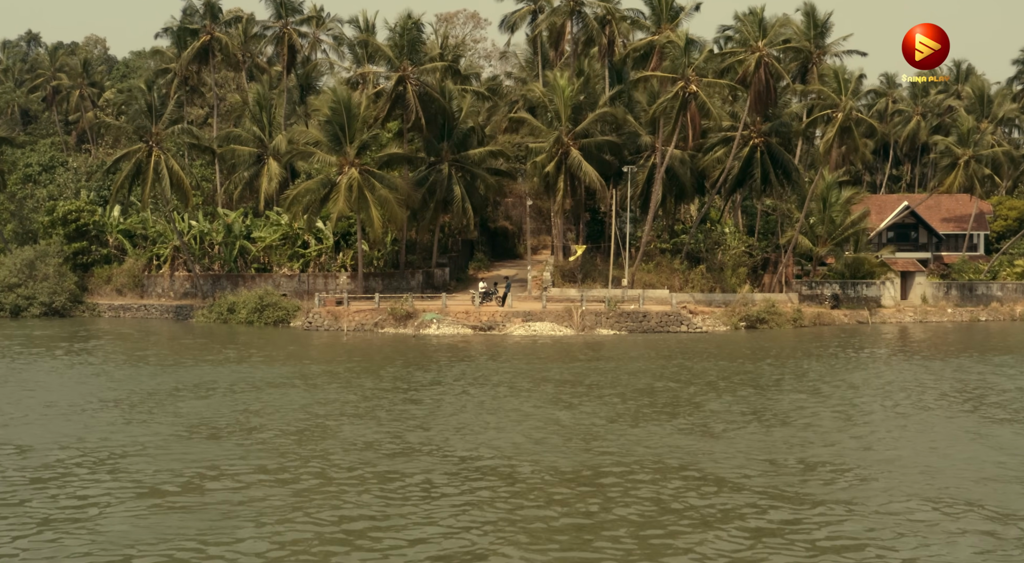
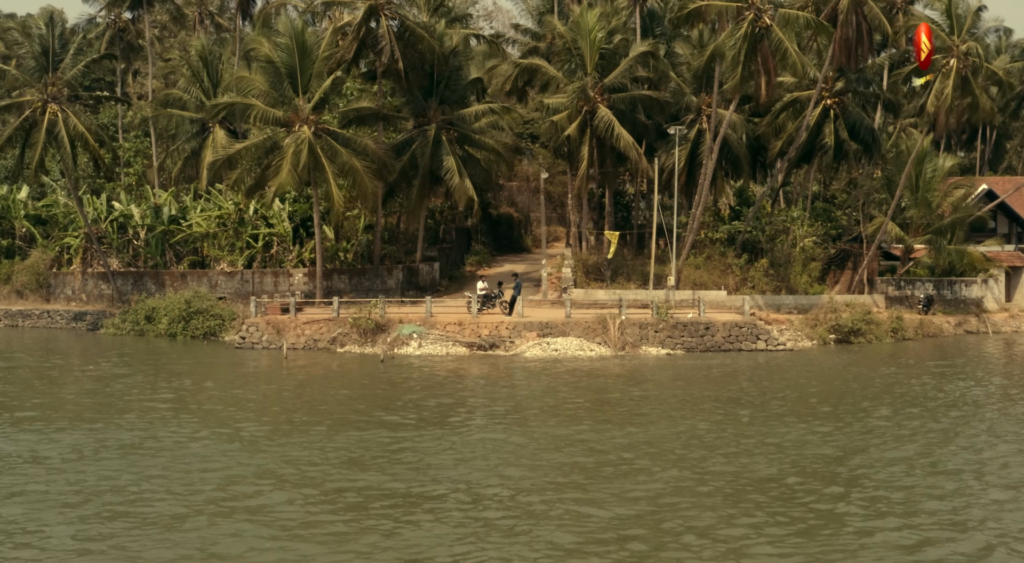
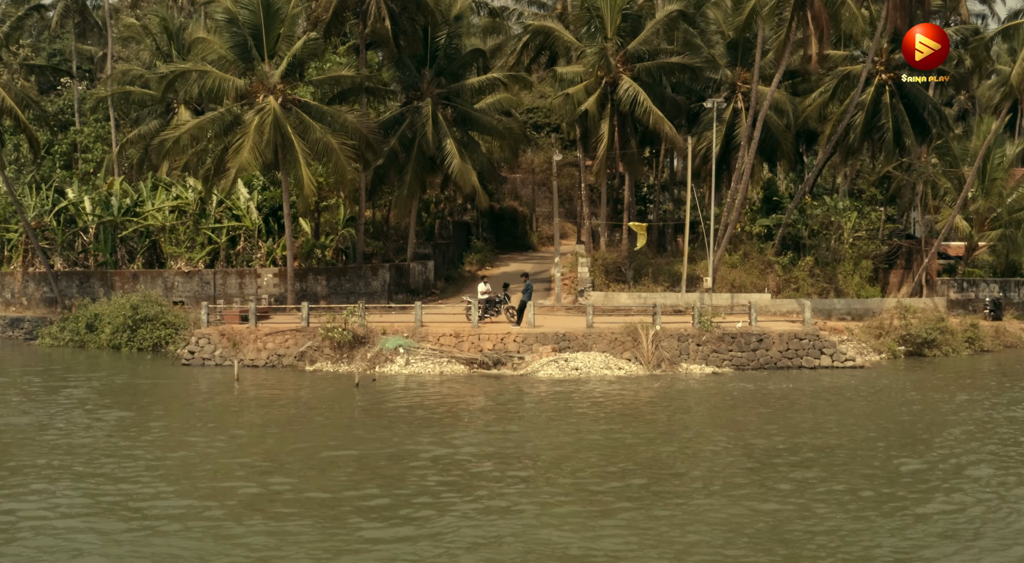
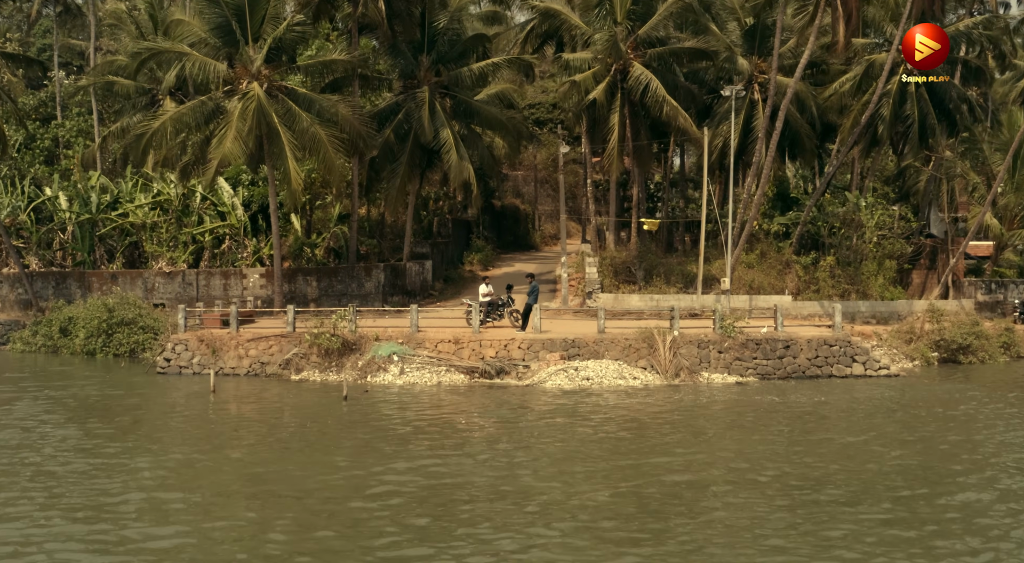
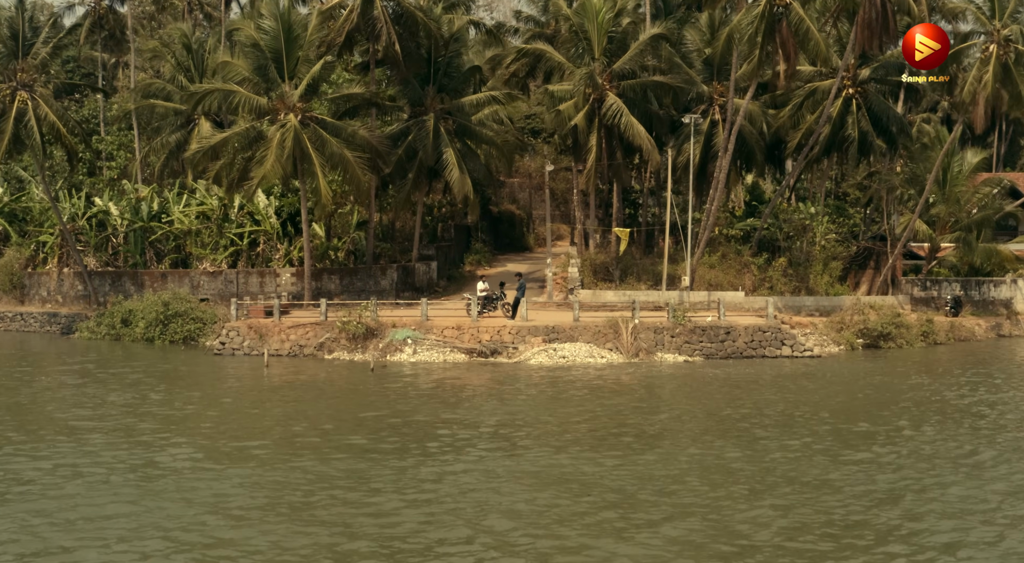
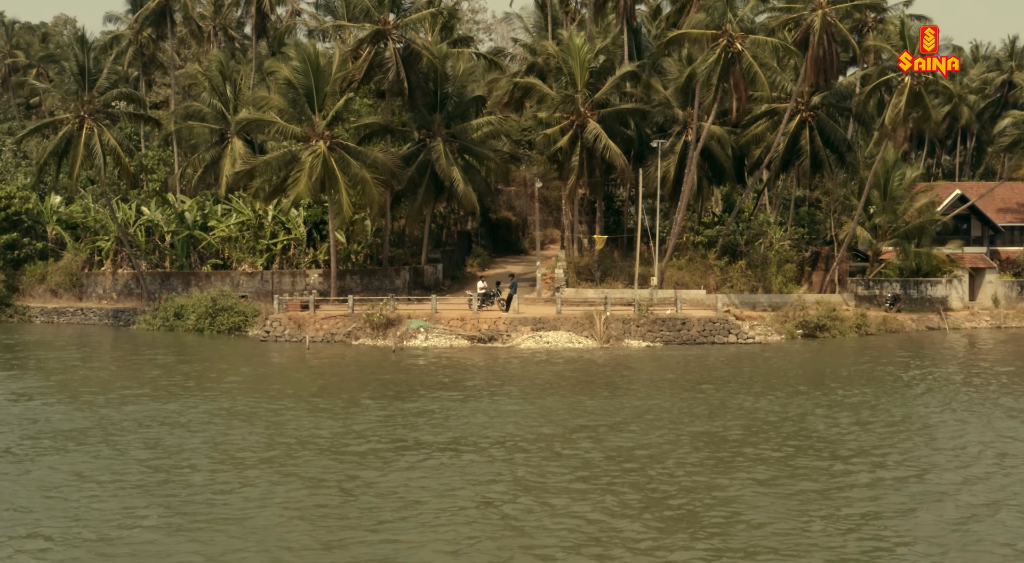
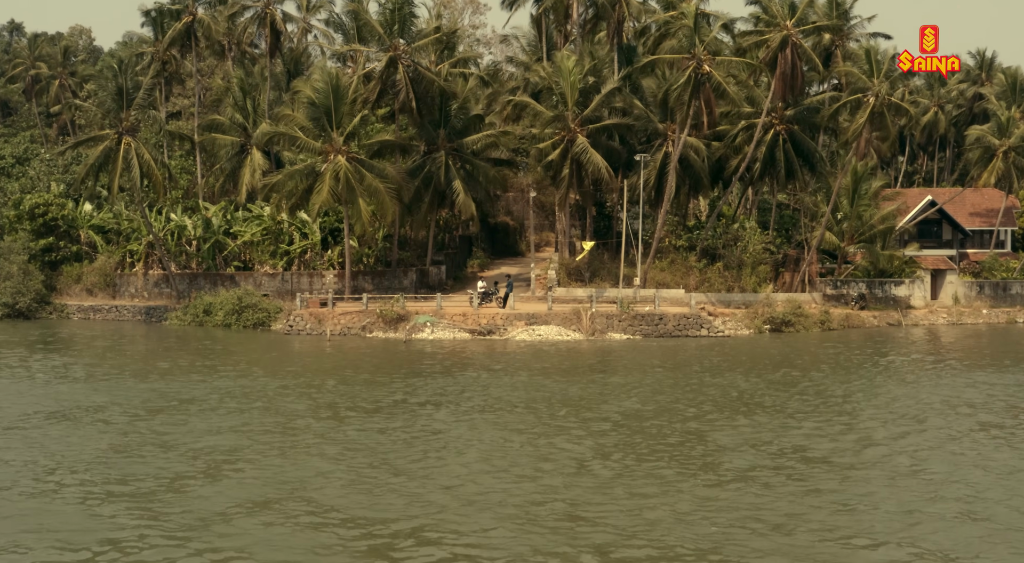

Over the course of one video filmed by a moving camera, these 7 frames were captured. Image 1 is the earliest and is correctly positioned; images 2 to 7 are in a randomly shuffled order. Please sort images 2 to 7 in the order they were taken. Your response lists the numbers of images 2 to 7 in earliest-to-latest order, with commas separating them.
7, 6, 2, 5, 3, 4
